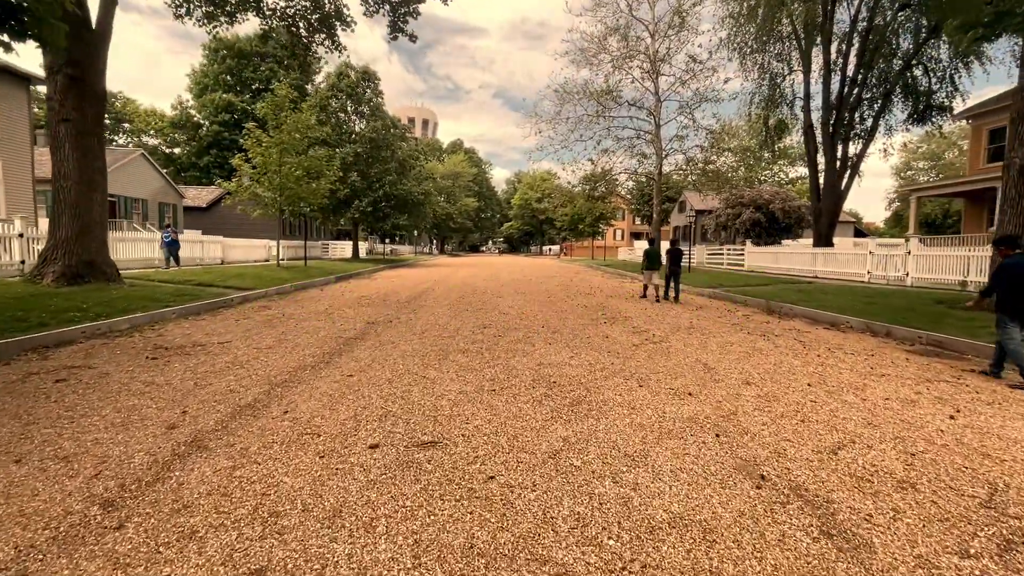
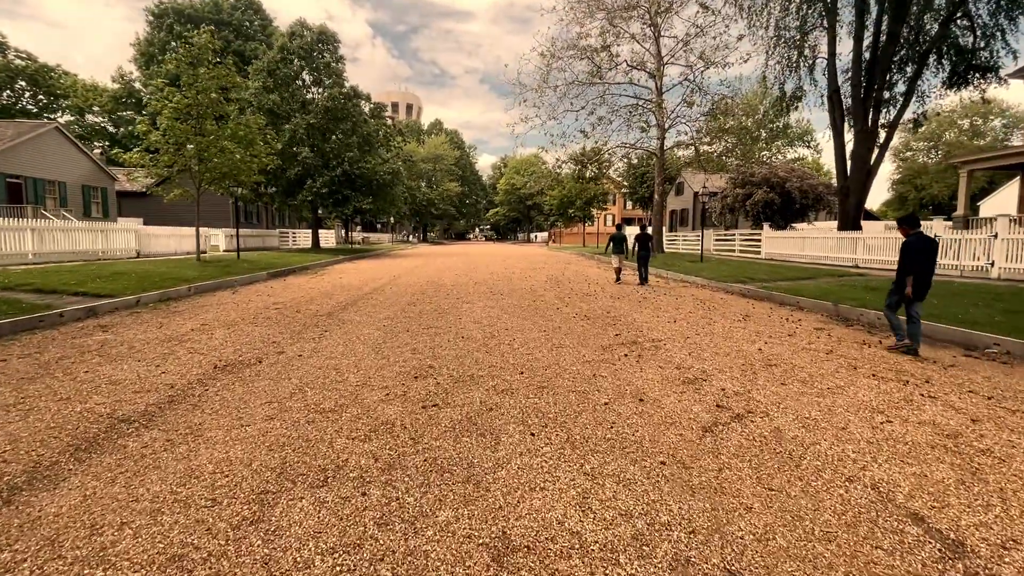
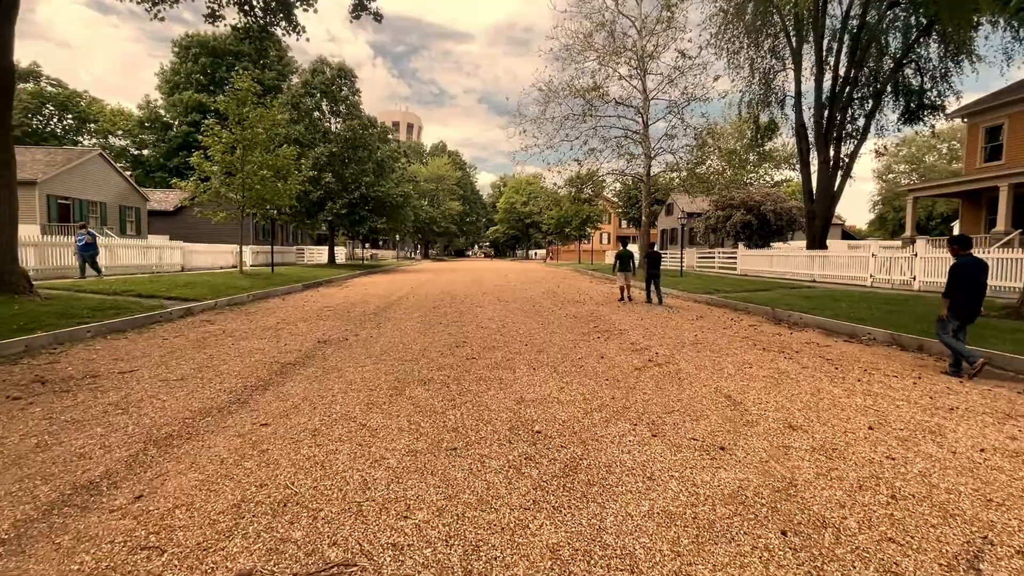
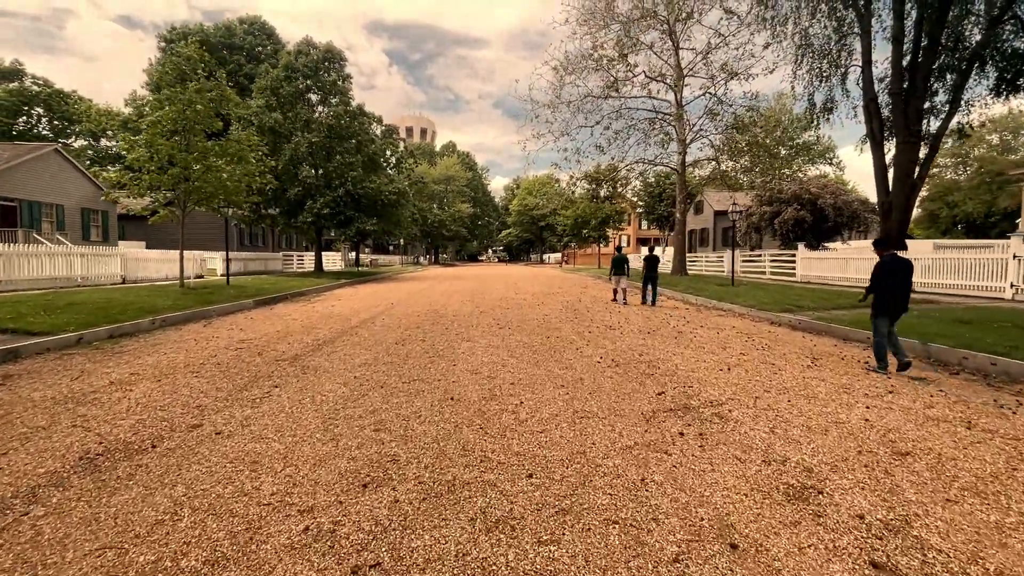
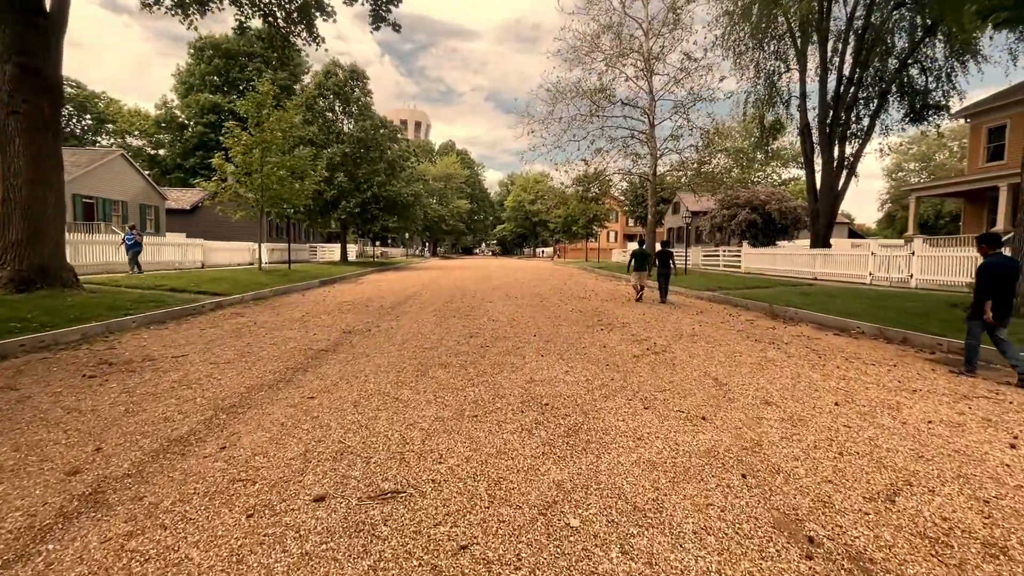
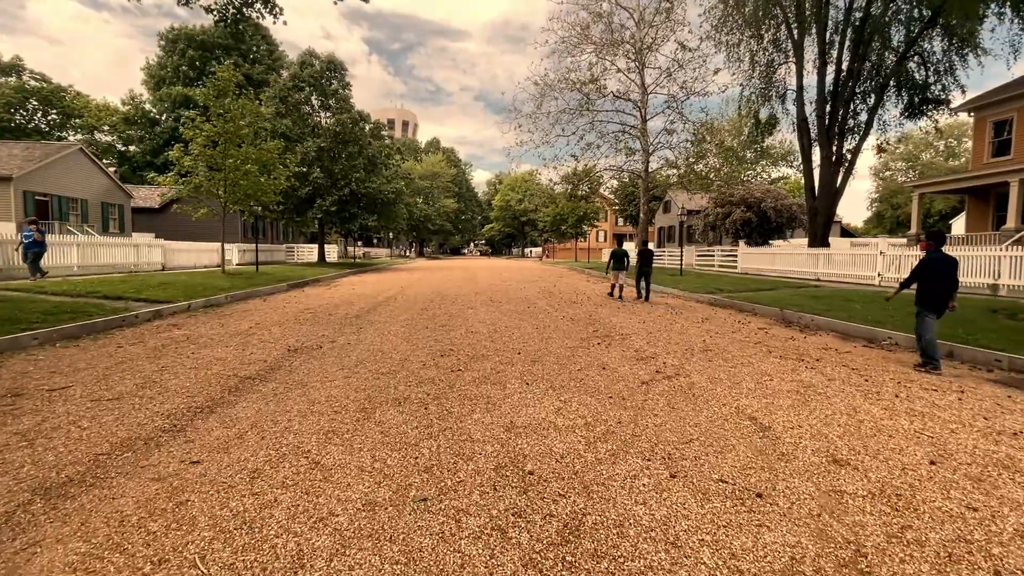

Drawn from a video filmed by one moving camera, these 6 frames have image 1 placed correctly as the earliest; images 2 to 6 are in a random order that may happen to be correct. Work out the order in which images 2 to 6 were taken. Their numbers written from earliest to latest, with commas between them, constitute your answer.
5, 3, 6, 2, 4
